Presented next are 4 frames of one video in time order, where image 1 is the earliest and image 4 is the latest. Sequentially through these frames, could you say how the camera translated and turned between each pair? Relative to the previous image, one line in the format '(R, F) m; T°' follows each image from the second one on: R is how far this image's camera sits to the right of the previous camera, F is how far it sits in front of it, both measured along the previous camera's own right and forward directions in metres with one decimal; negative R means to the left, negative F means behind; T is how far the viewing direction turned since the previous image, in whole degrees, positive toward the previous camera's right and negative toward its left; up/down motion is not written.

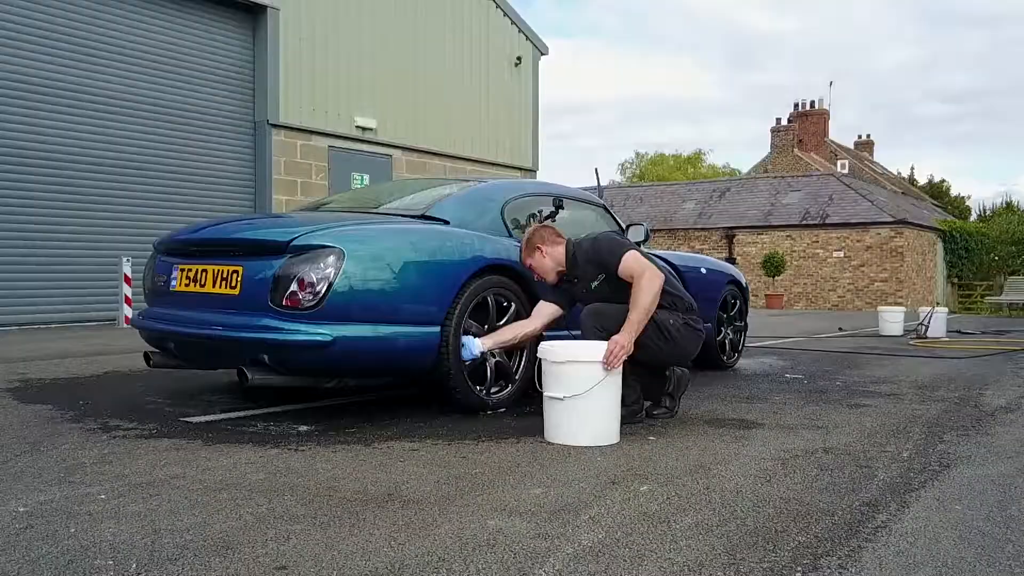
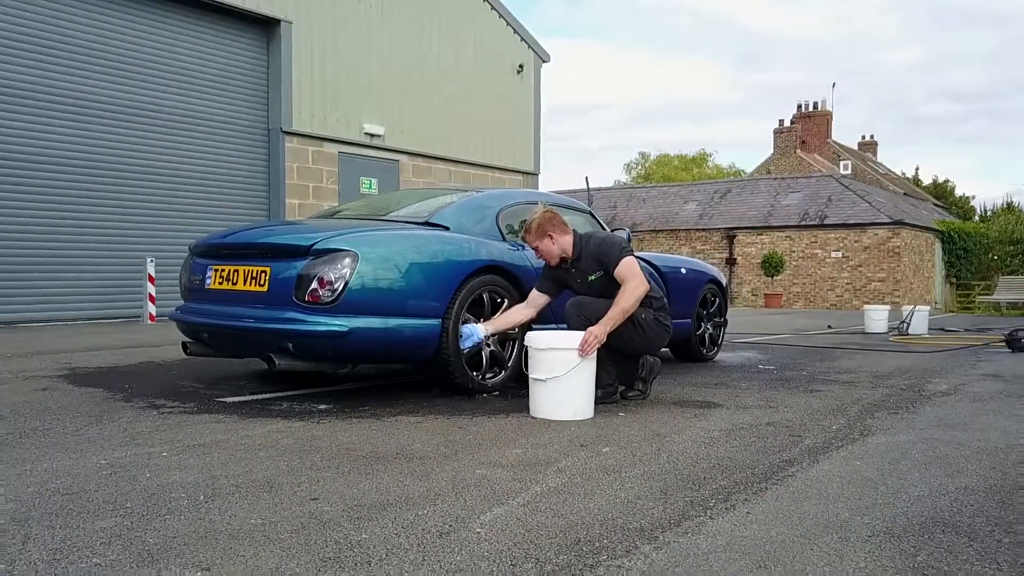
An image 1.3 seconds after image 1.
(+0.1, -0.6) m; 0°
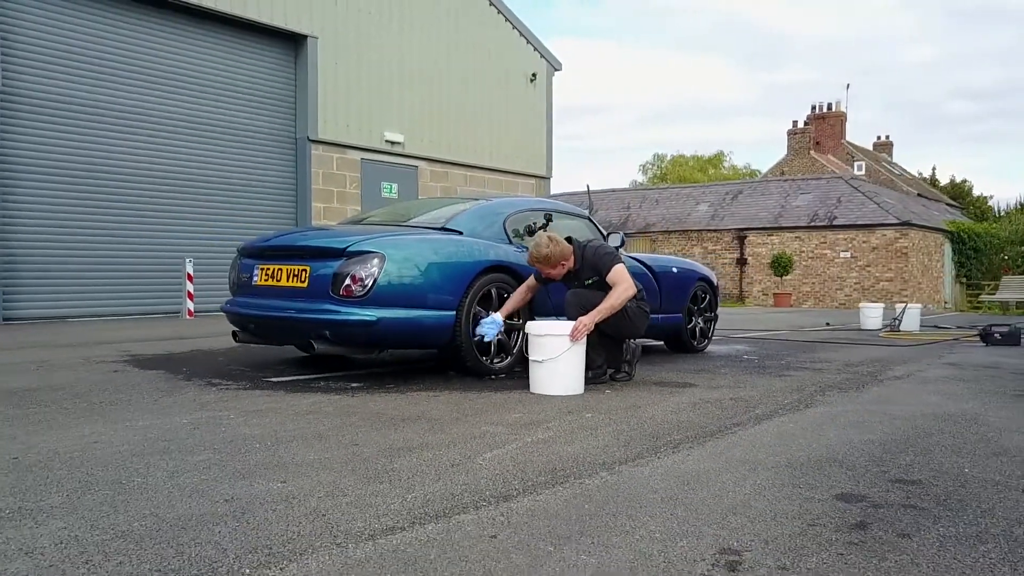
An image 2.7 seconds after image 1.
(+0.1, -0.8) m; -1°
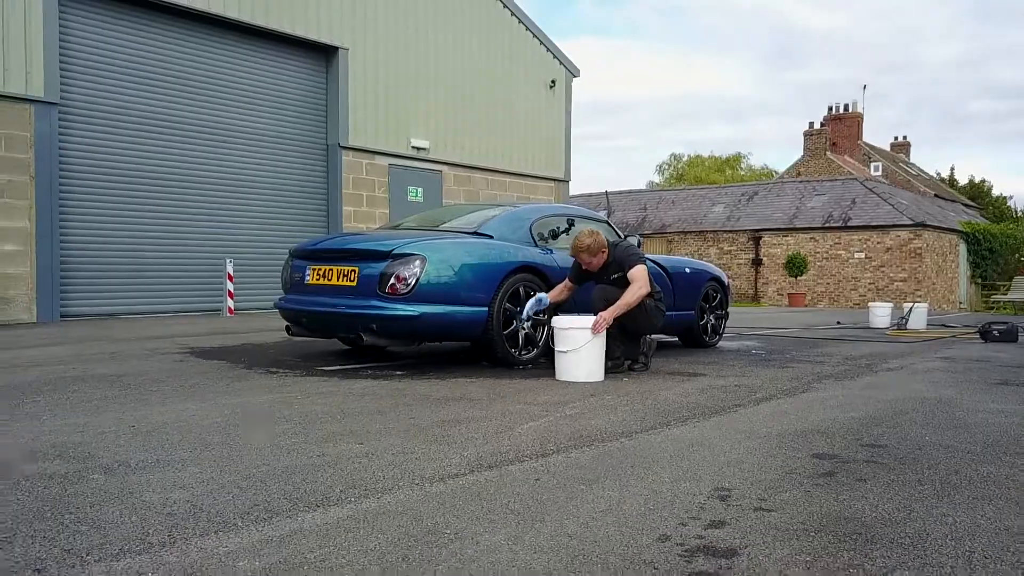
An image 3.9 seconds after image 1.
(-0.1, -0.6) m; -1°
